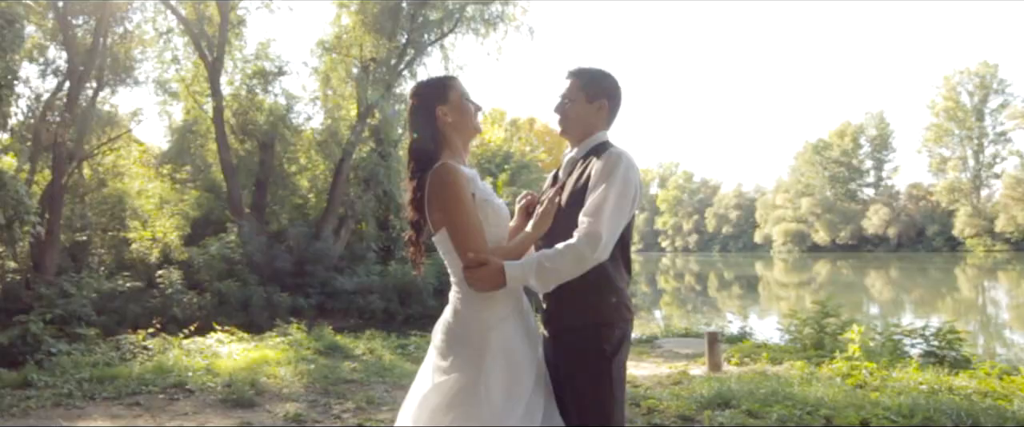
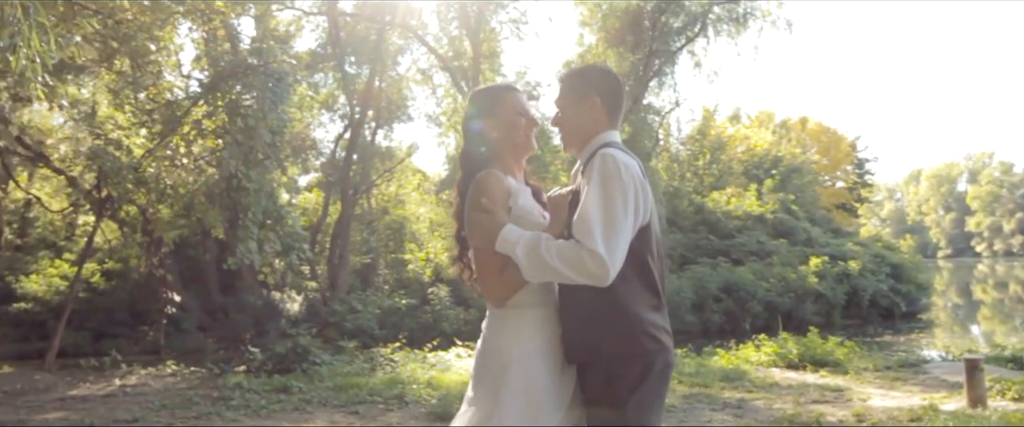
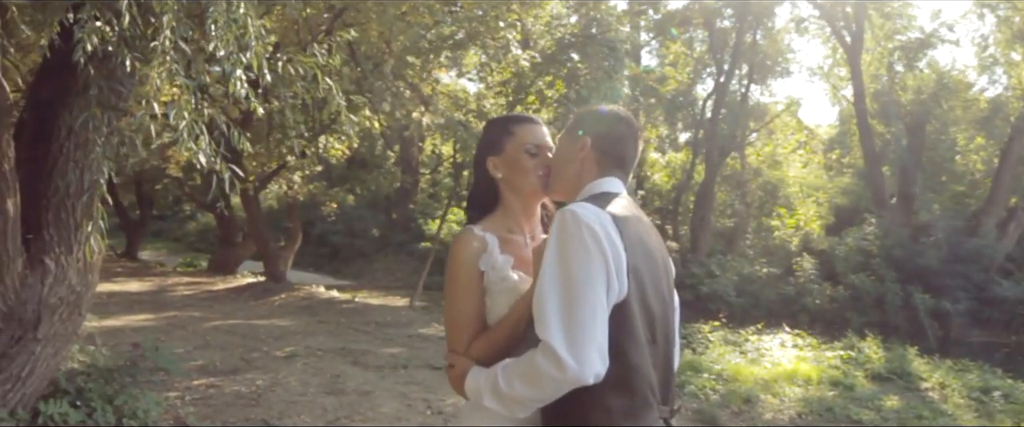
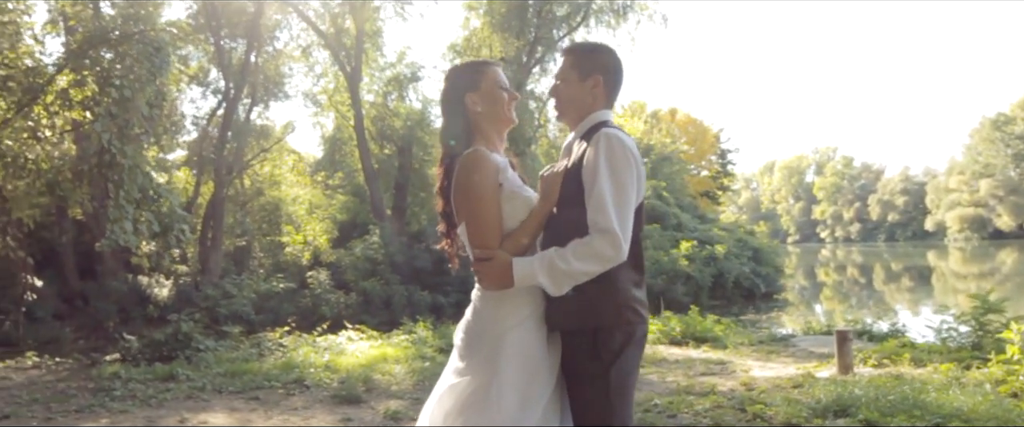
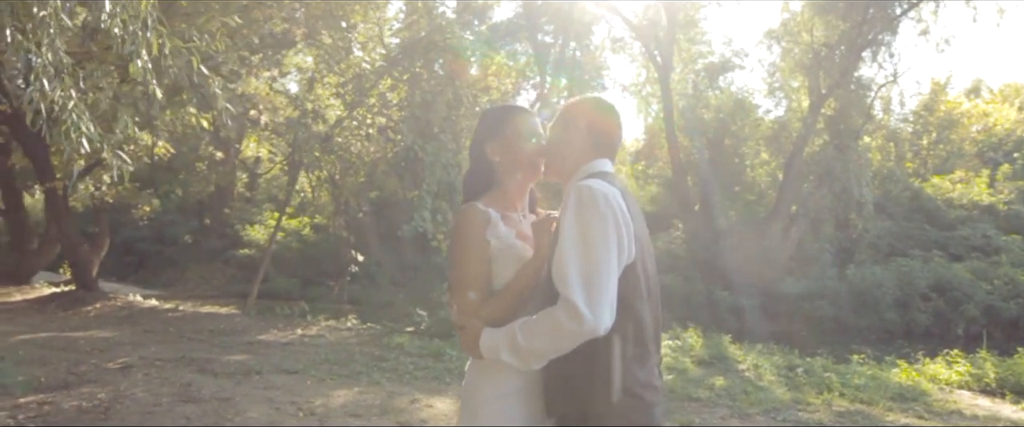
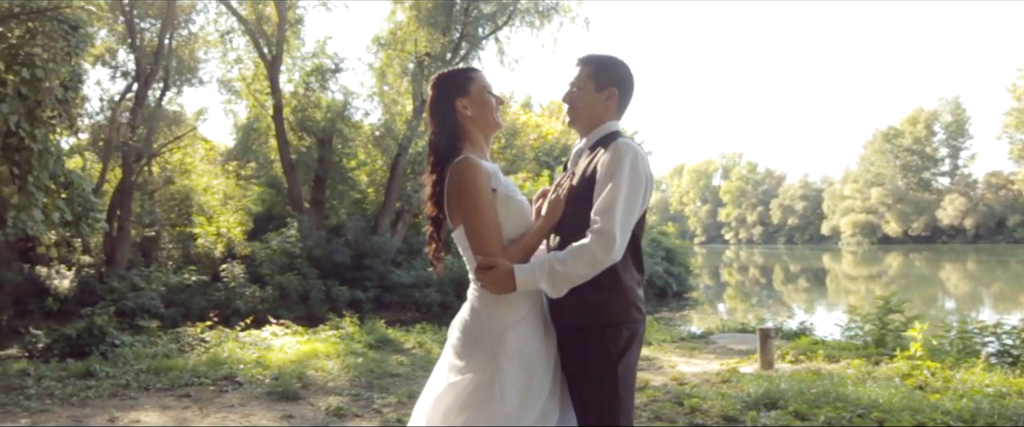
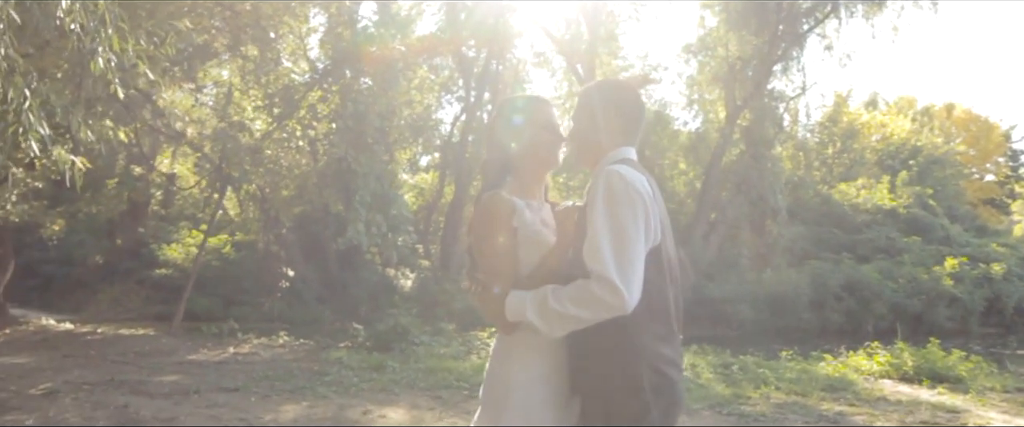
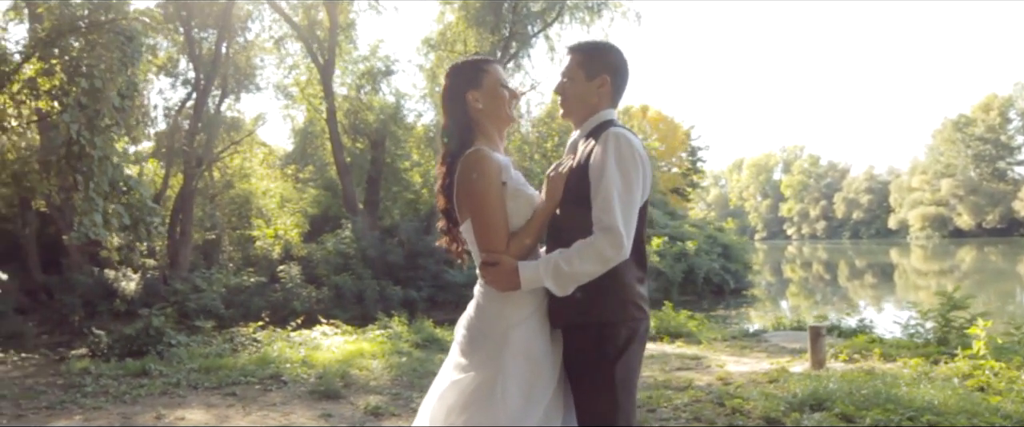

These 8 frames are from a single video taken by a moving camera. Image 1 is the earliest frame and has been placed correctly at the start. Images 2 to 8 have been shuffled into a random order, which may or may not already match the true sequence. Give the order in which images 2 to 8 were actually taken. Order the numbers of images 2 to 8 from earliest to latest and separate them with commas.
6, 8, 4, 2, 7, 5, 3
